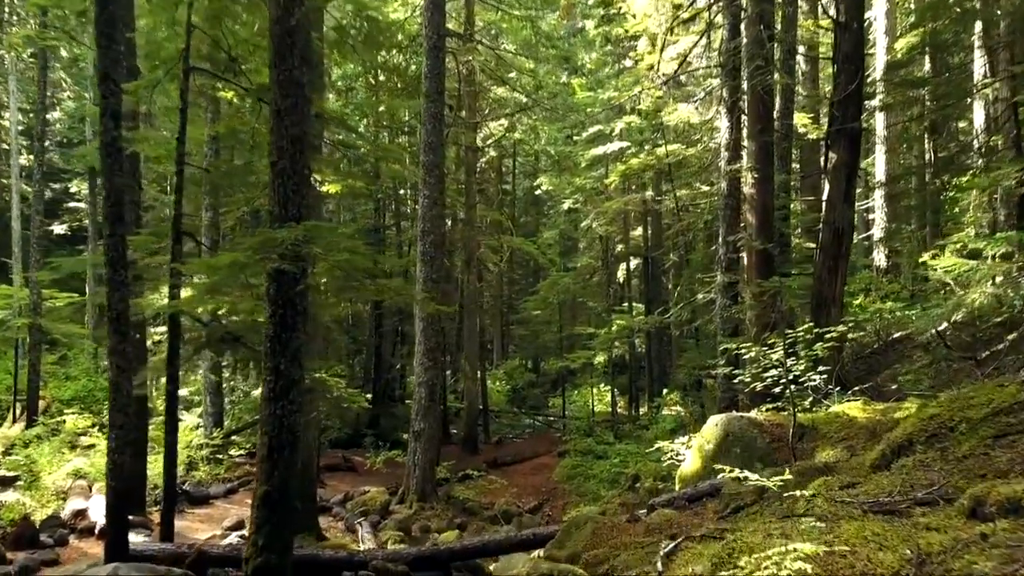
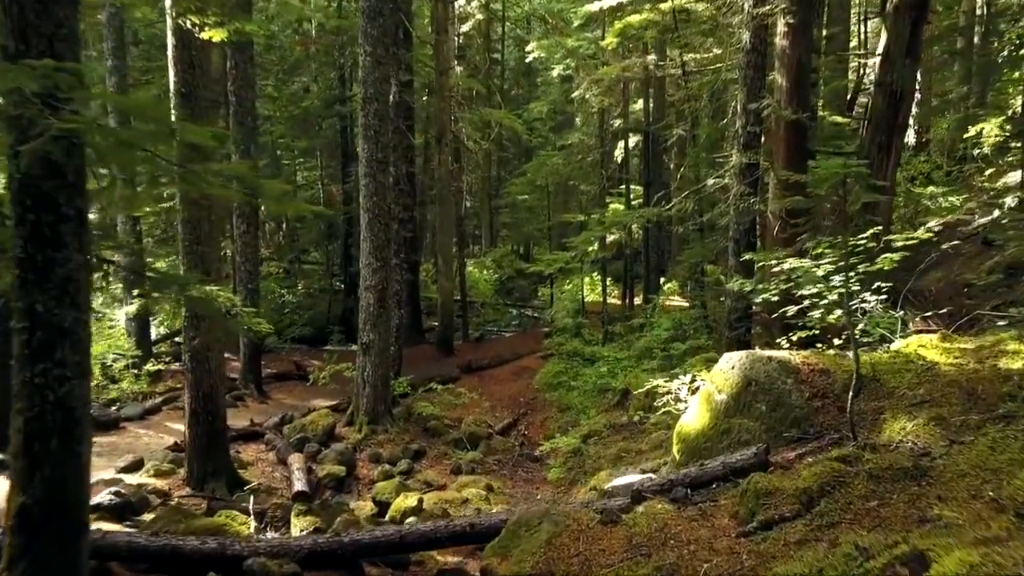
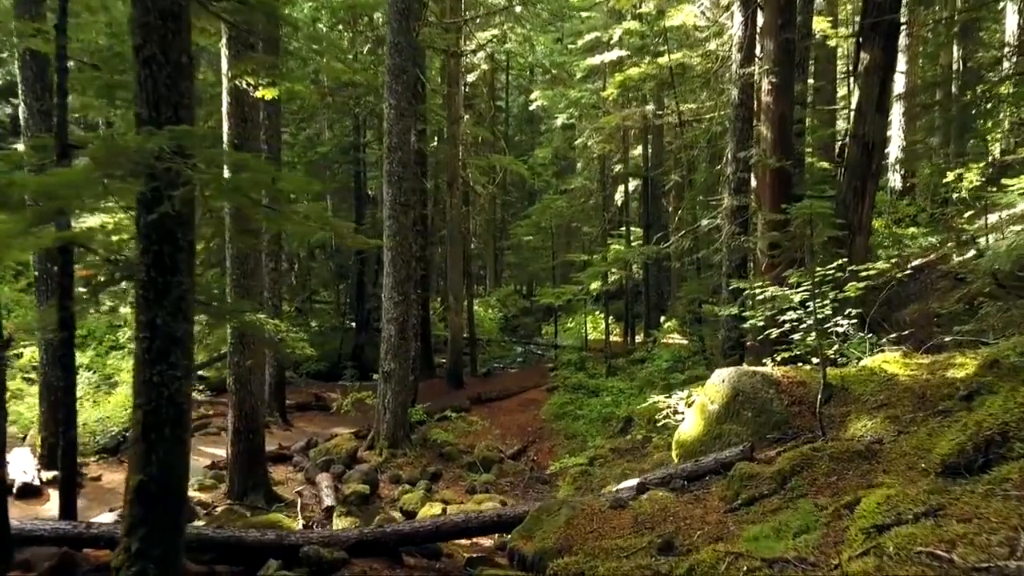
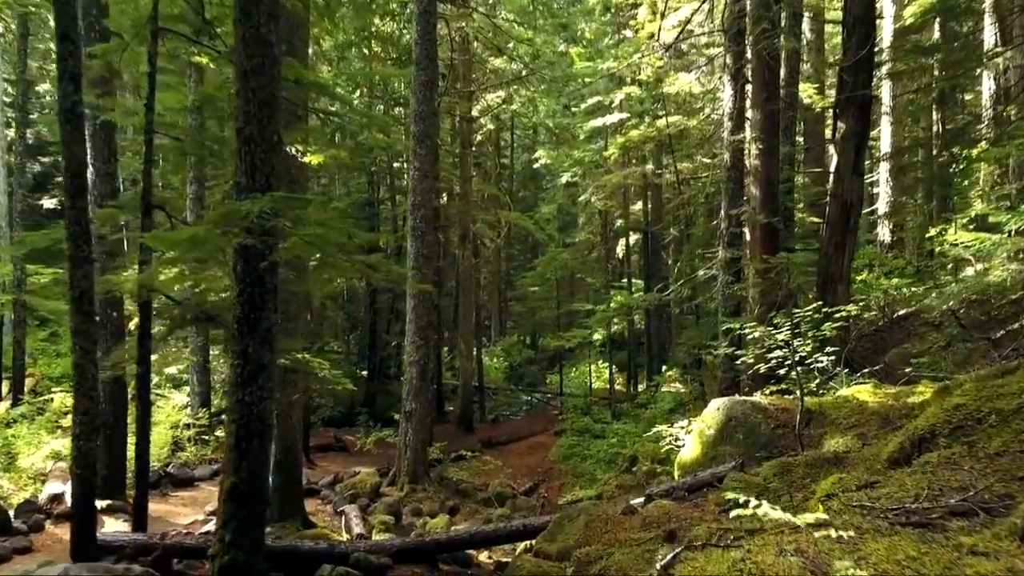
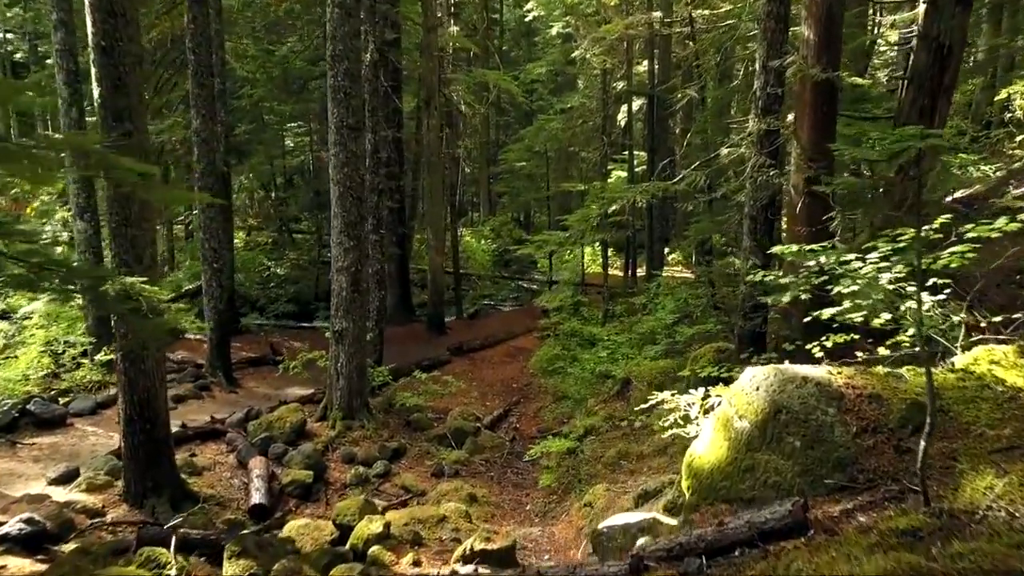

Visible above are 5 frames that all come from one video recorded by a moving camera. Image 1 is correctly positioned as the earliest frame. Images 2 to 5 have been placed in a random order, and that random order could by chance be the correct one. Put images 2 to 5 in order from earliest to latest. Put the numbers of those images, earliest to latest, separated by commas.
4, 3, 2, 5
